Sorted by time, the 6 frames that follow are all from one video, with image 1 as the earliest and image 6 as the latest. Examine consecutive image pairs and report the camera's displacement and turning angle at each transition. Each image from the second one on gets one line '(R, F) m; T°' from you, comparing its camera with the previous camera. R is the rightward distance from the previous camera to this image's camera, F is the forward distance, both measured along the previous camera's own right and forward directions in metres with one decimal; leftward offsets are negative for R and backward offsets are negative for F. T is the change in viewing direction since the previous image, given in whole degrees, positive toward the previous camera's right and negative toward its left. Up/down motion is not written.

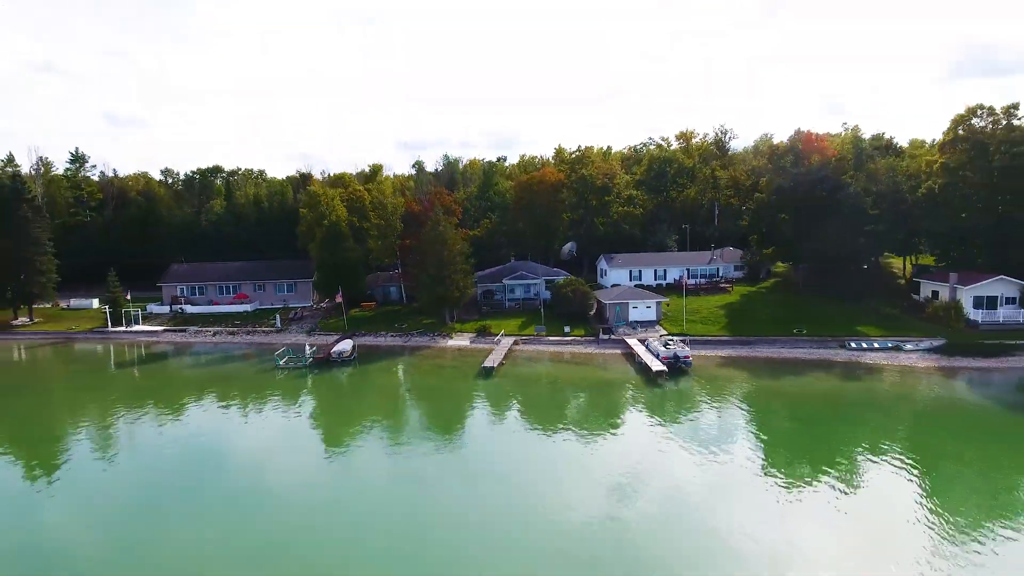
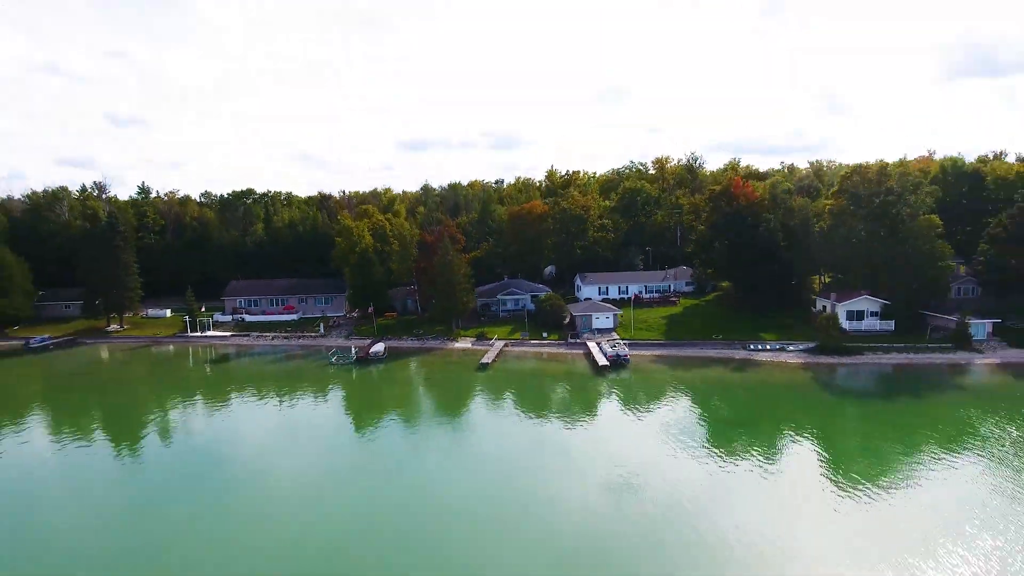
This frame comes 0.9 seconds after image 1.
(+0.5, -6.8) m; 0°
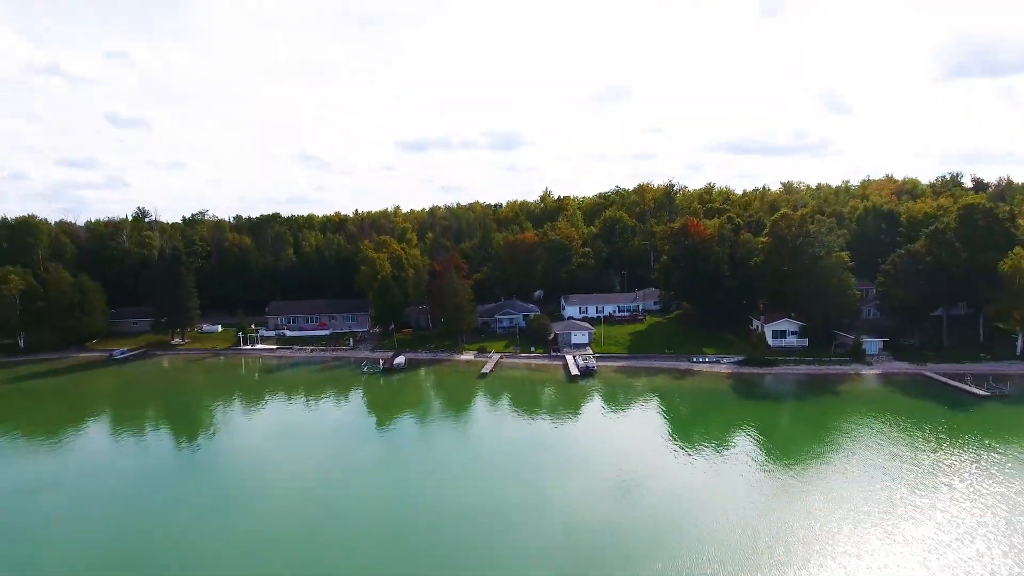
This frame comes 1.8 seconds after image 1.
(+0.4, -6.8) m; 0°
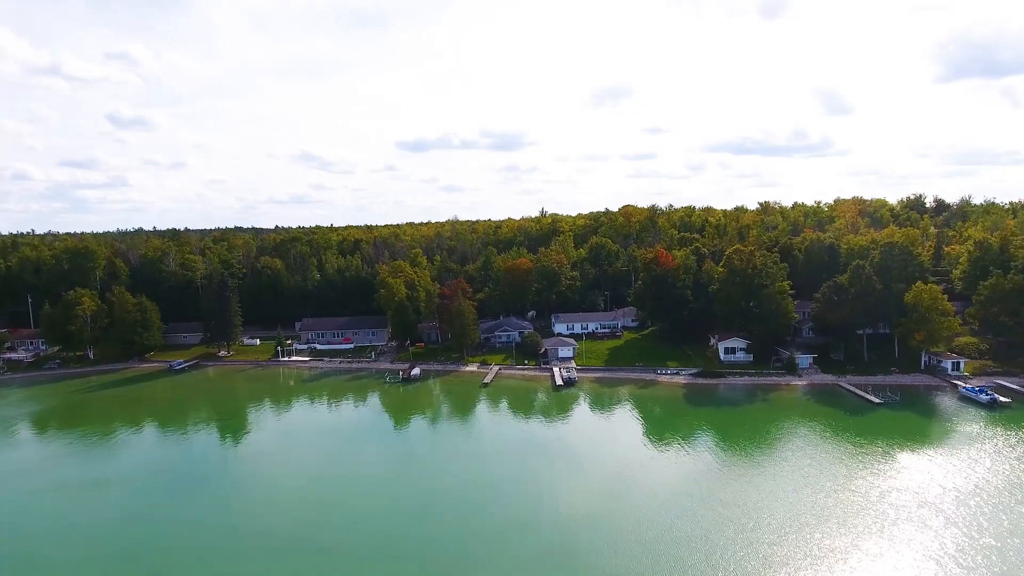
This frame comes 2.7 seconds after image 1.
(+0.3, -6.9) m; 0°
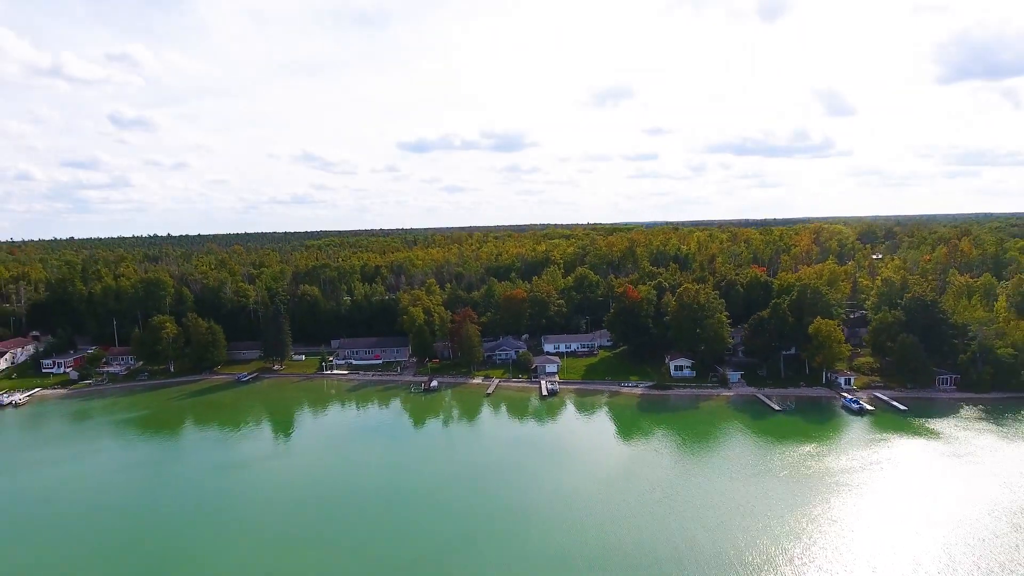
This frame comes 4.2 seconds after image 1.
(+0.4, -11.4) m; 0°
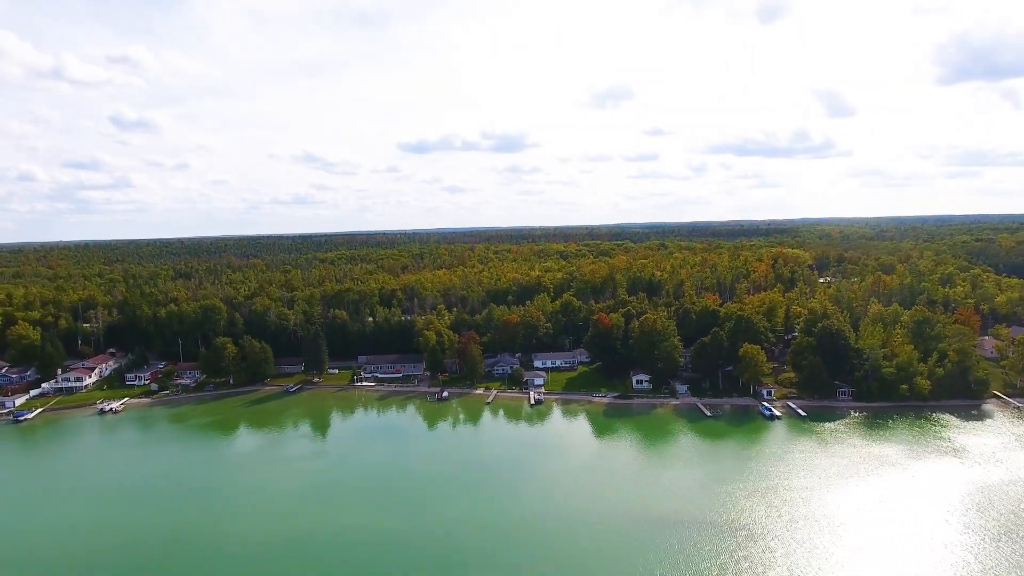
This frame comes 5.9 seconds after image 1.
(+0.6, -13.3) m; 0°
